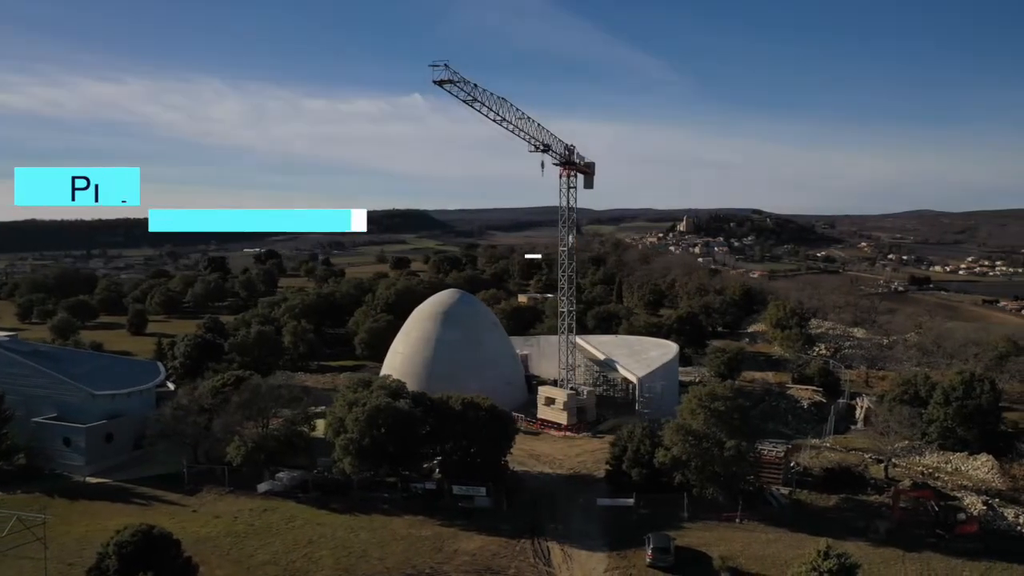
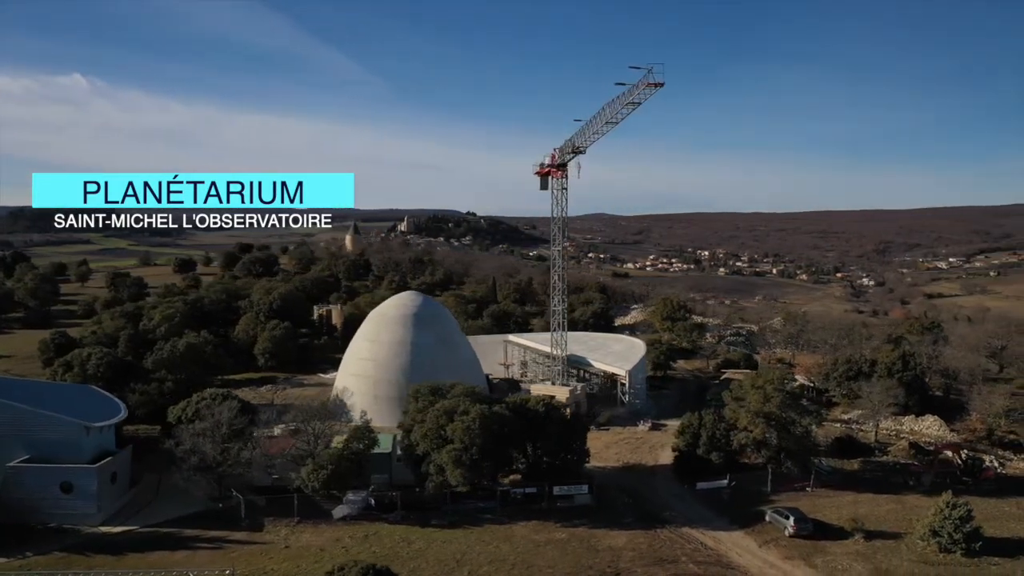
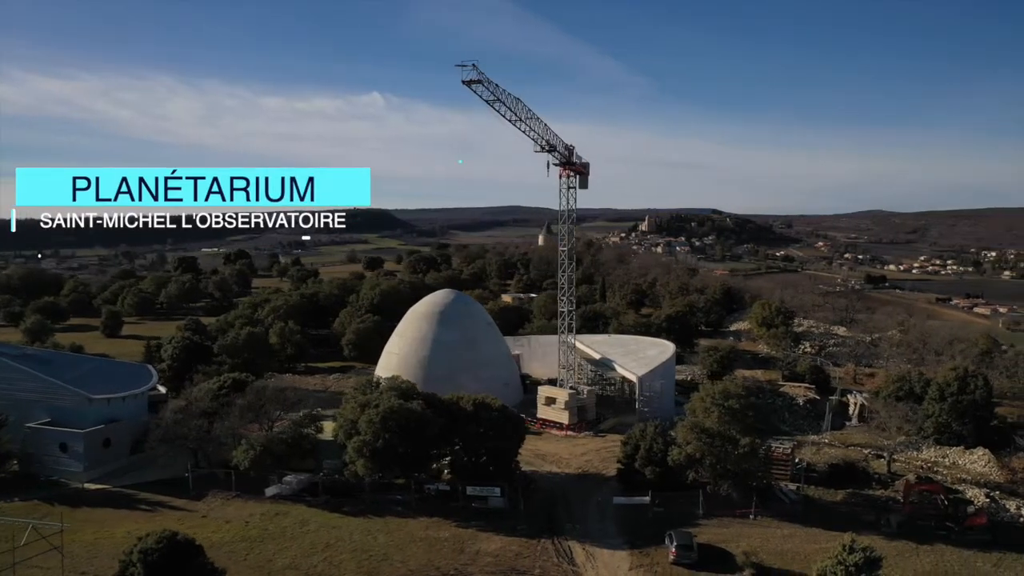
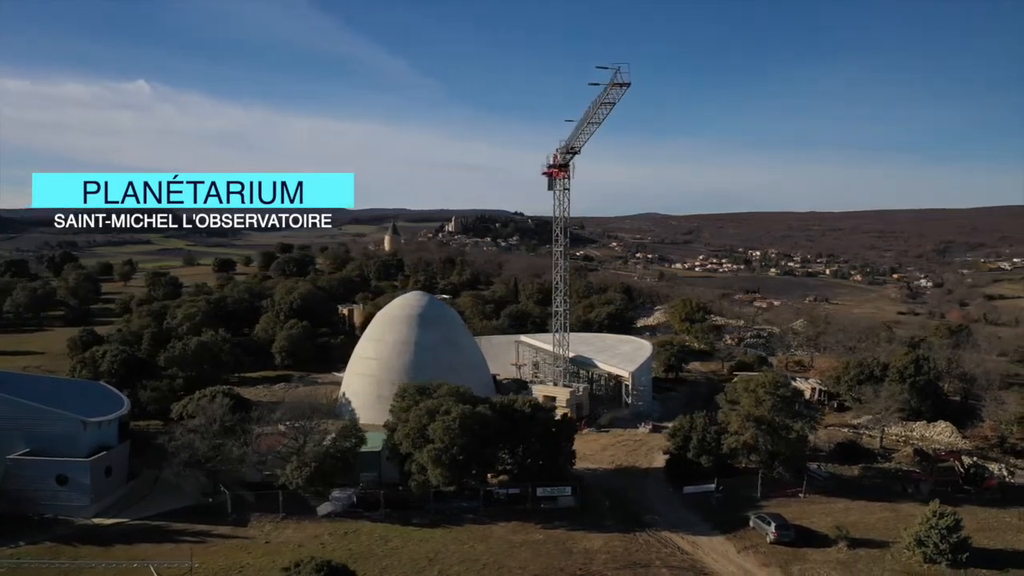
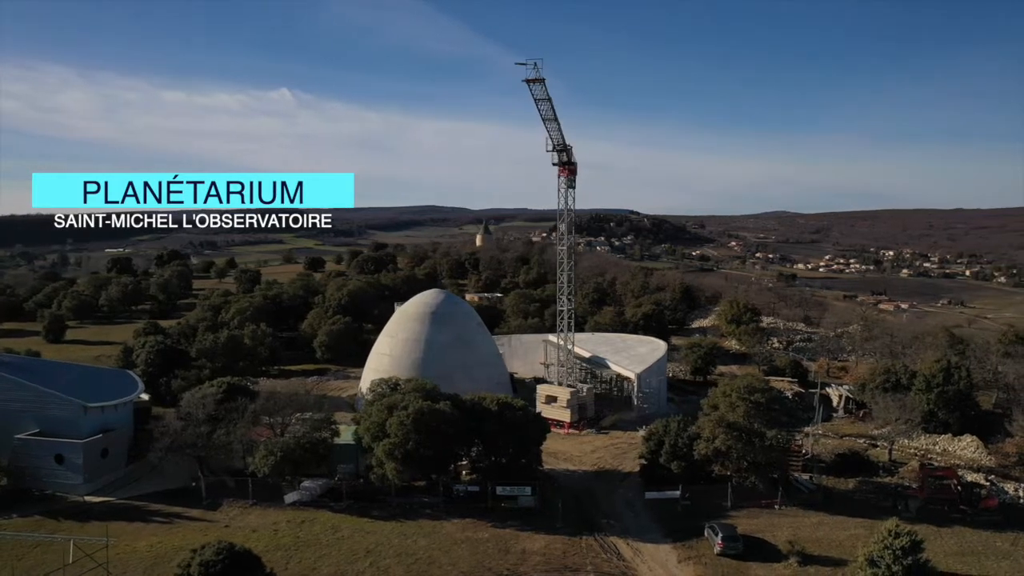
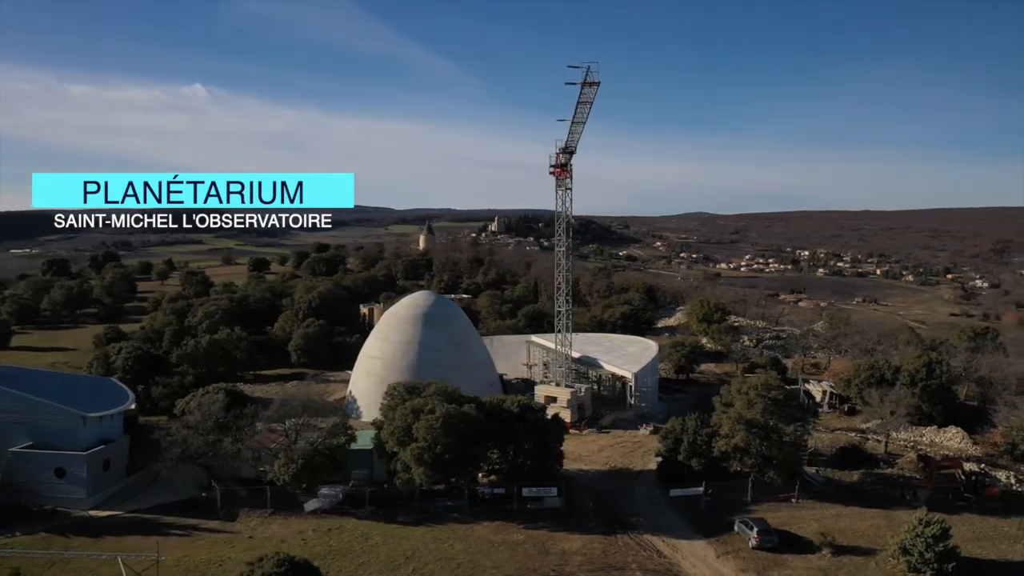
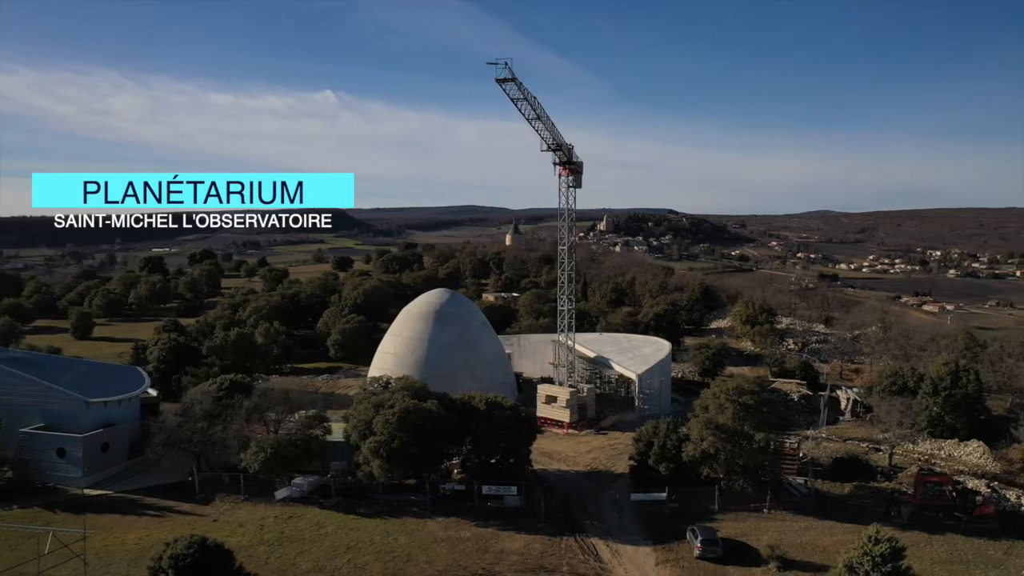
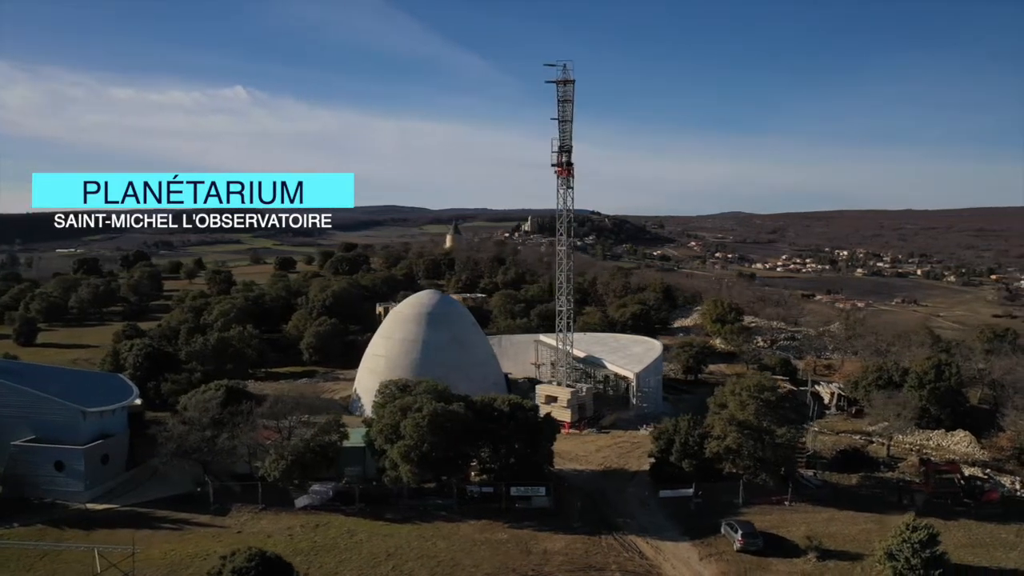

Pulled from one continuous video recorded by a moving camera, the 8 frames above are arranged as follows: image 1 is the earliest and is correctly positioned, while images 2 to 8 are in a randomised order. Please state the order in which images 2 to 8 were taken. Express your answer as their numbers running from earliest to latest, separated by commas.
3, 7, 5, 8, 6, 4, 2
